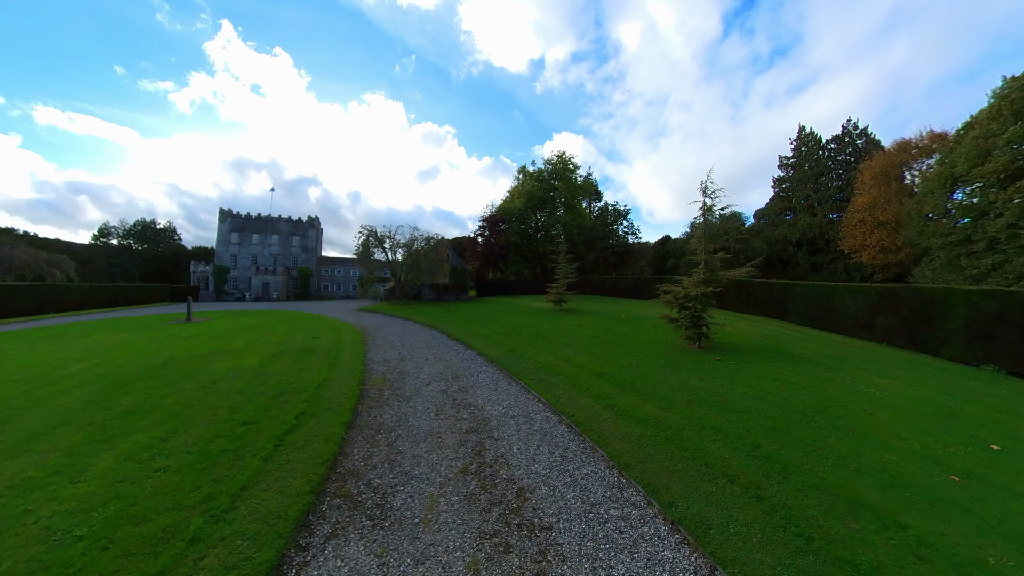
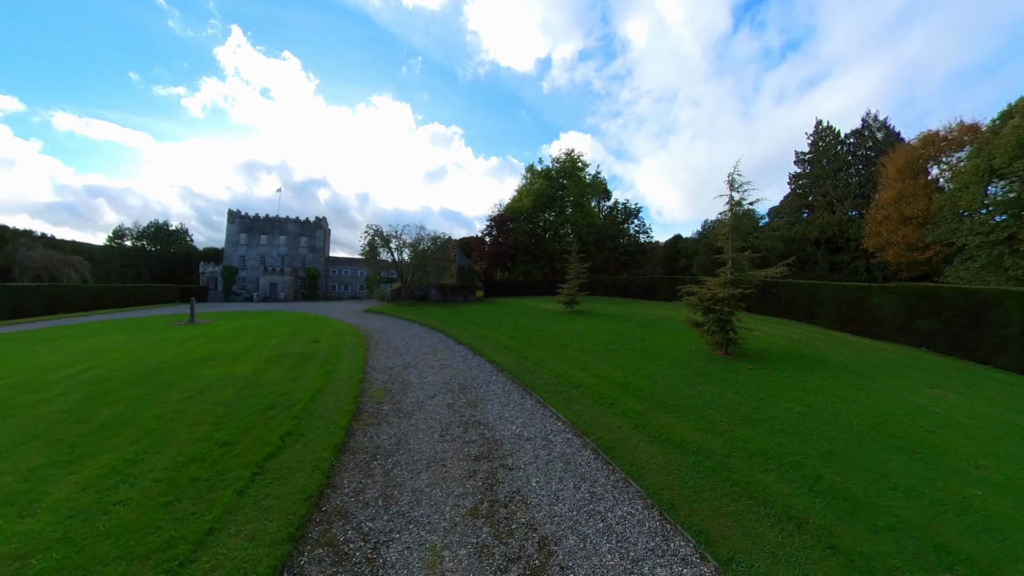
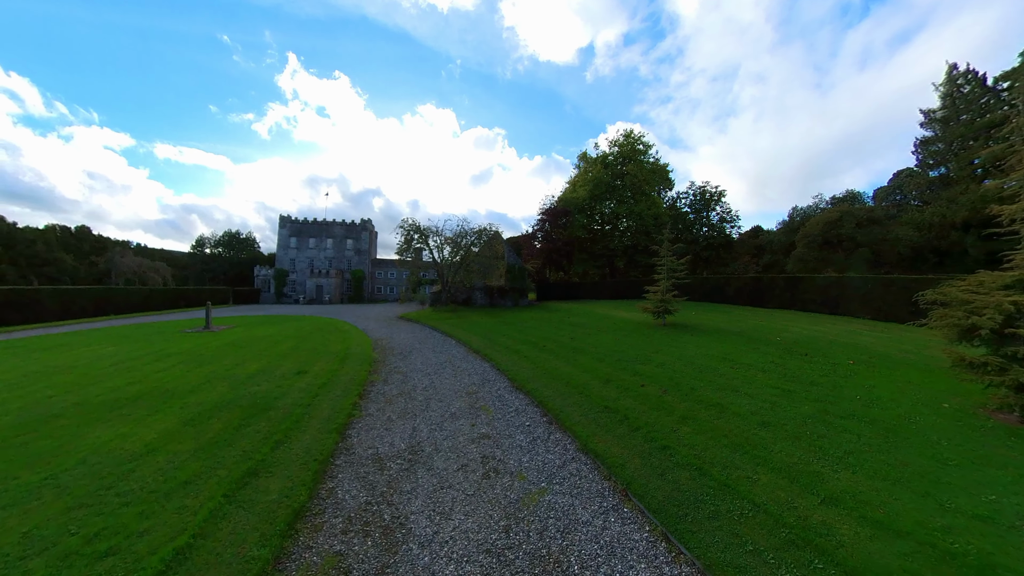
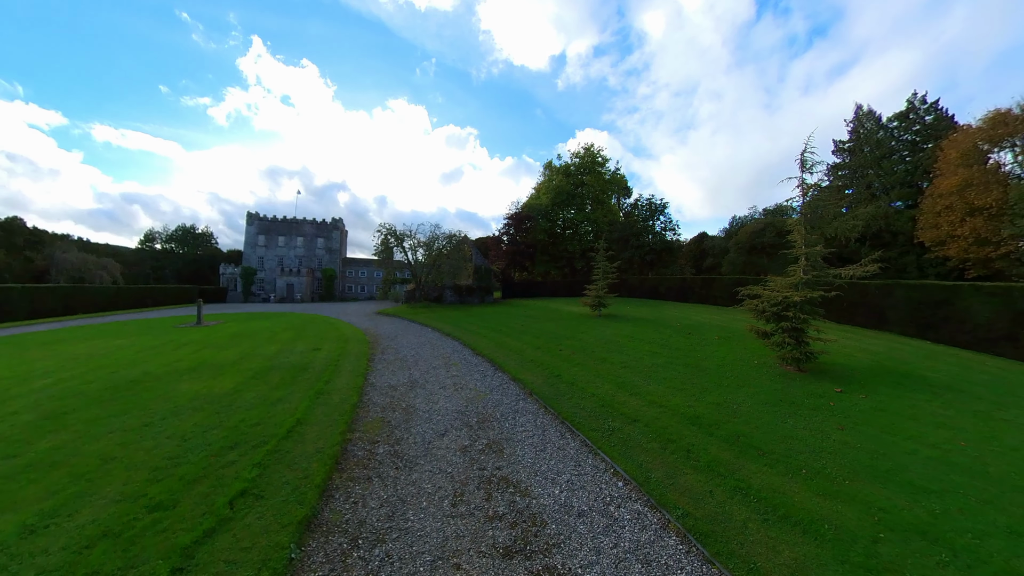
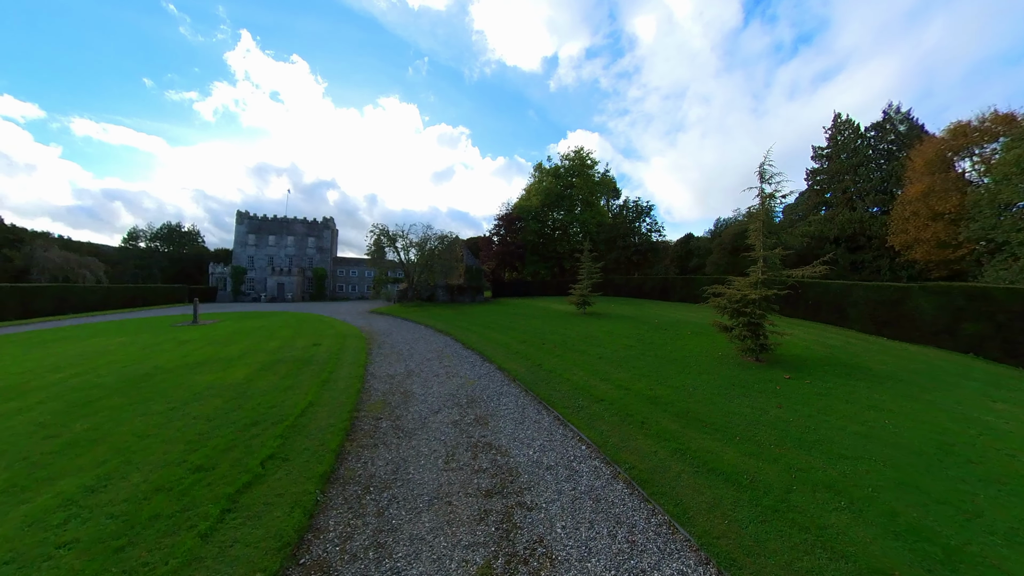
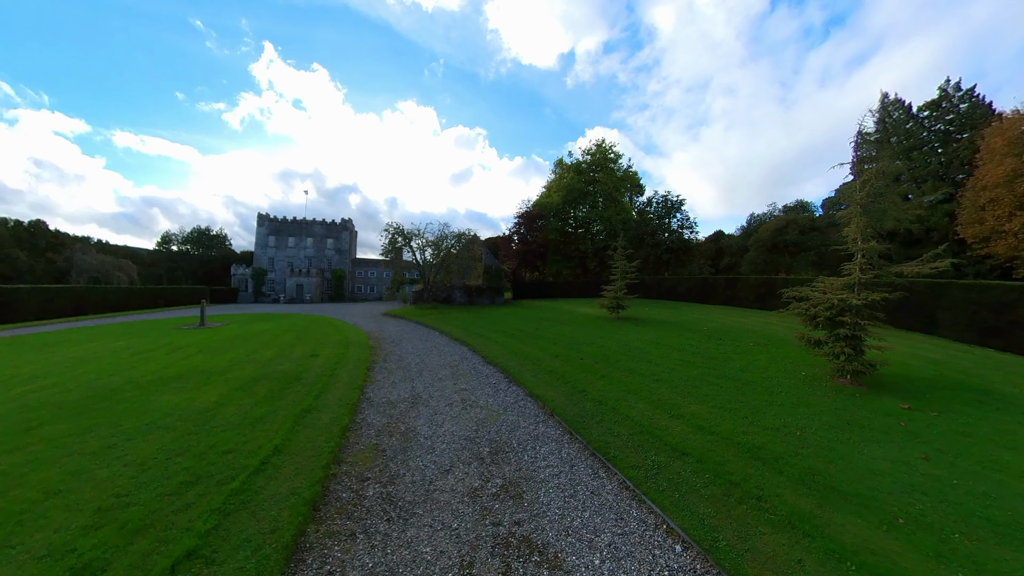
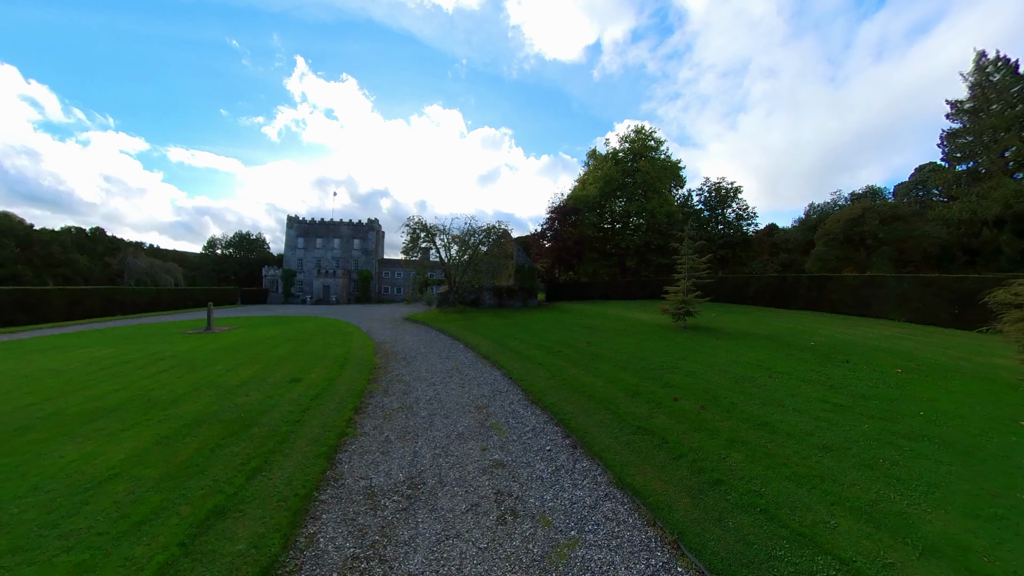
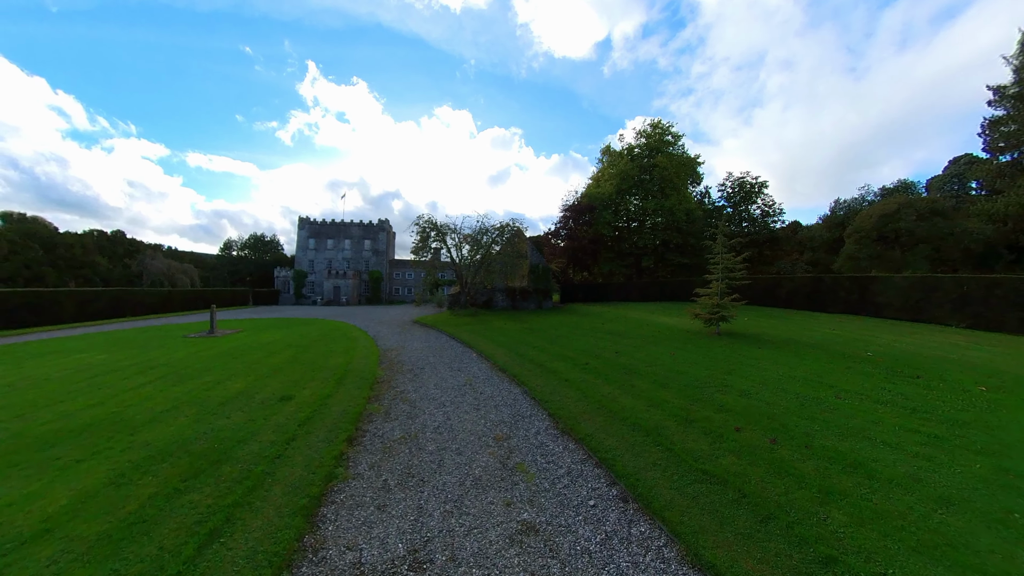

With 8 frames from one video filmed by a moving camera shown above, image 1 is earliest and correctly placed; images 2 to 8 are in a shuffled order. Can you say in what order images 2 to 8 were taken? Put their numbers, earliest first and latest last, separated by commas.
2, 5, 4, 6, 3, 7, 8
